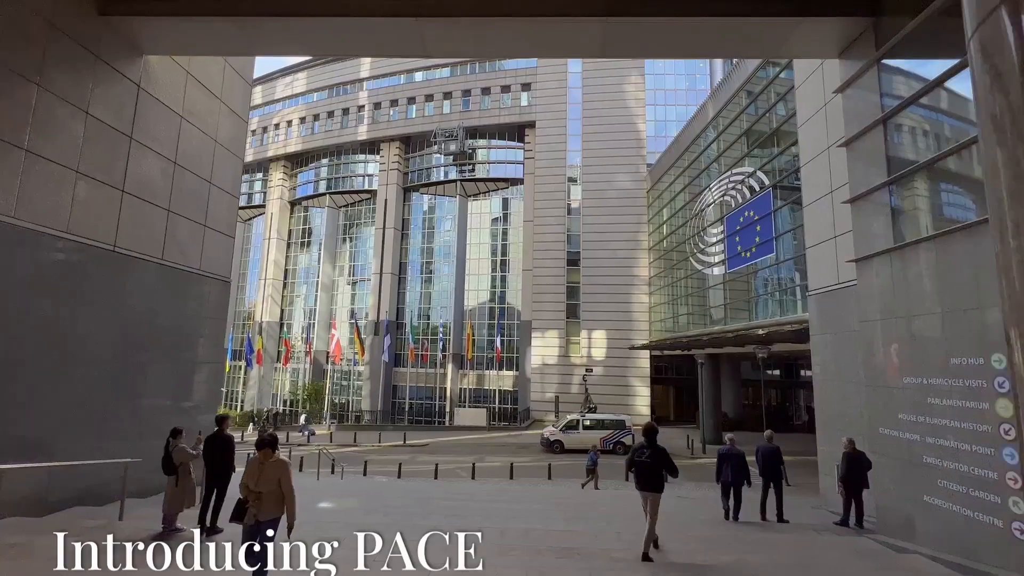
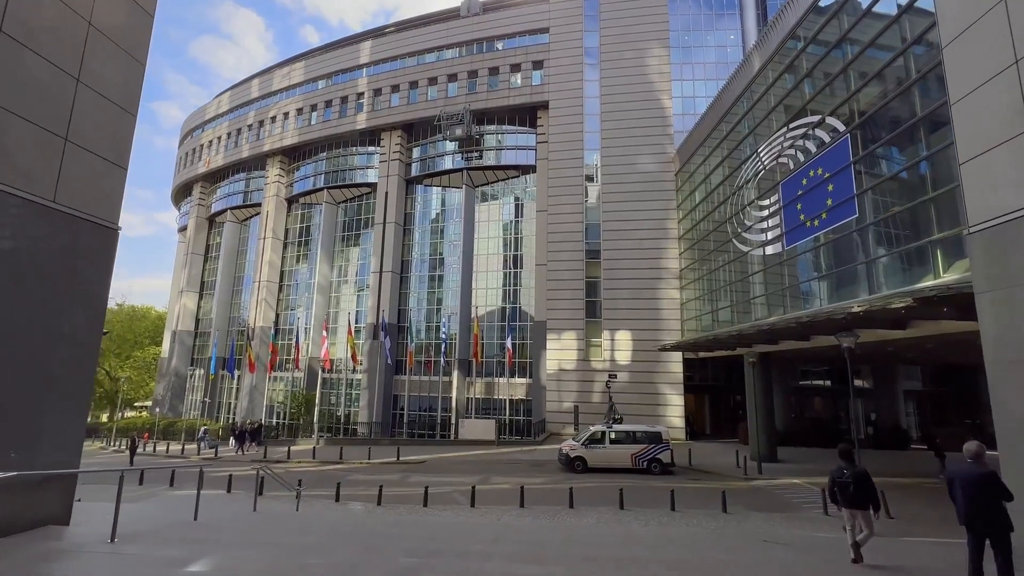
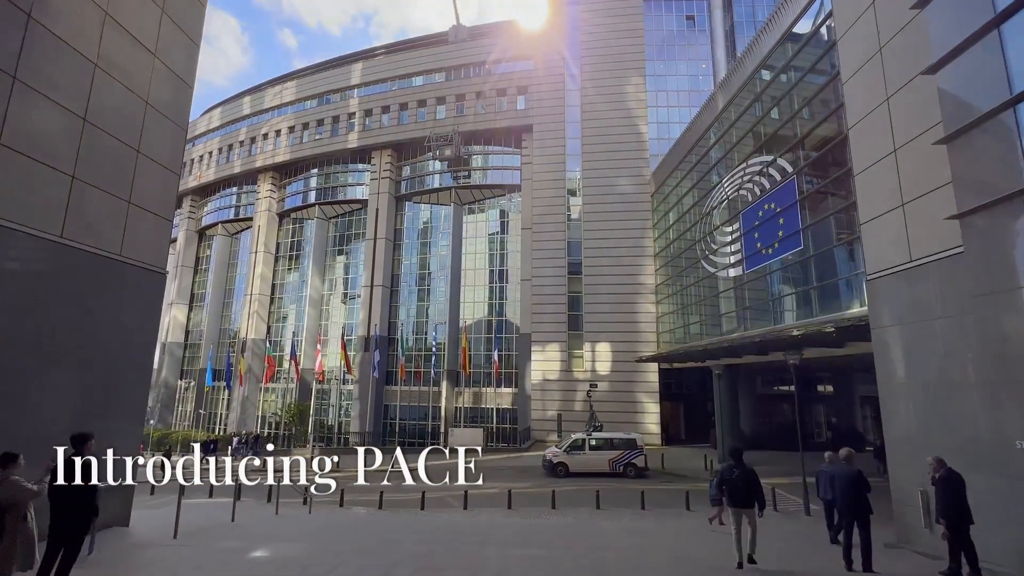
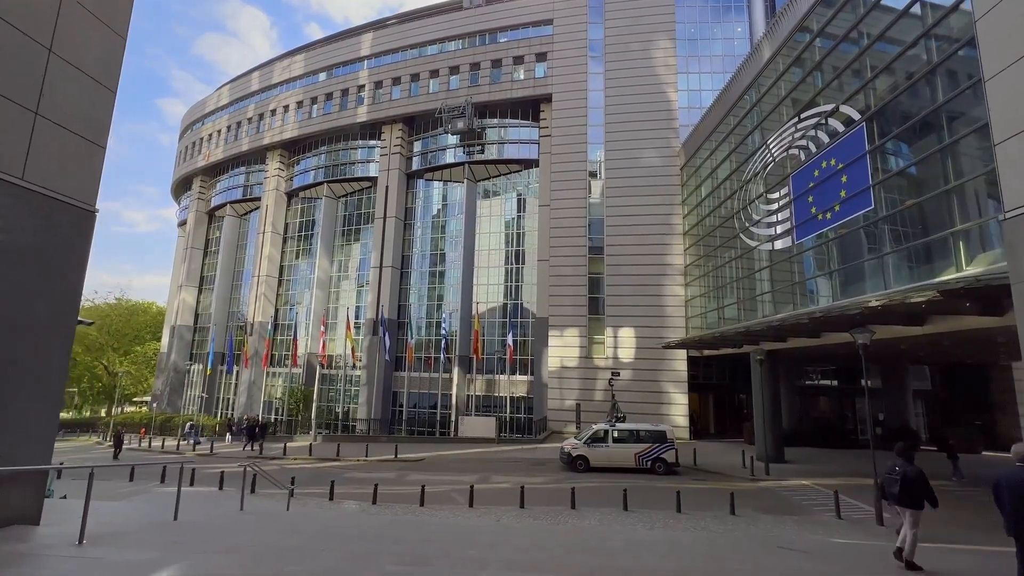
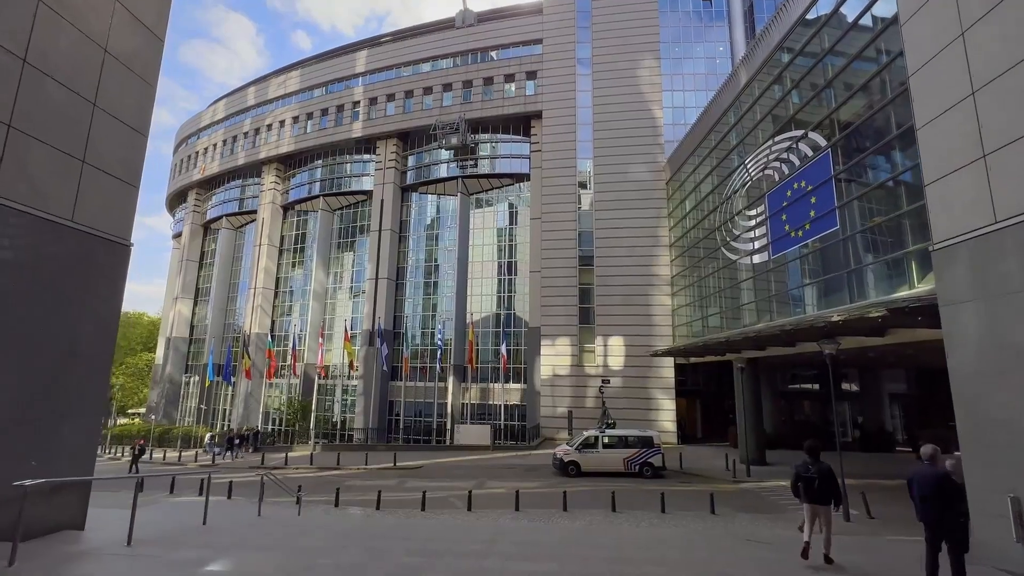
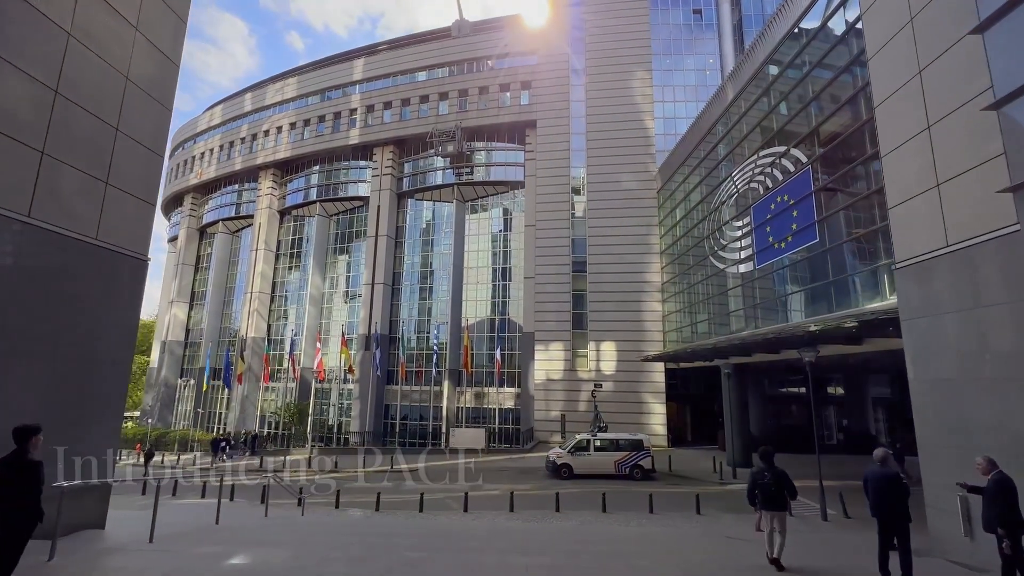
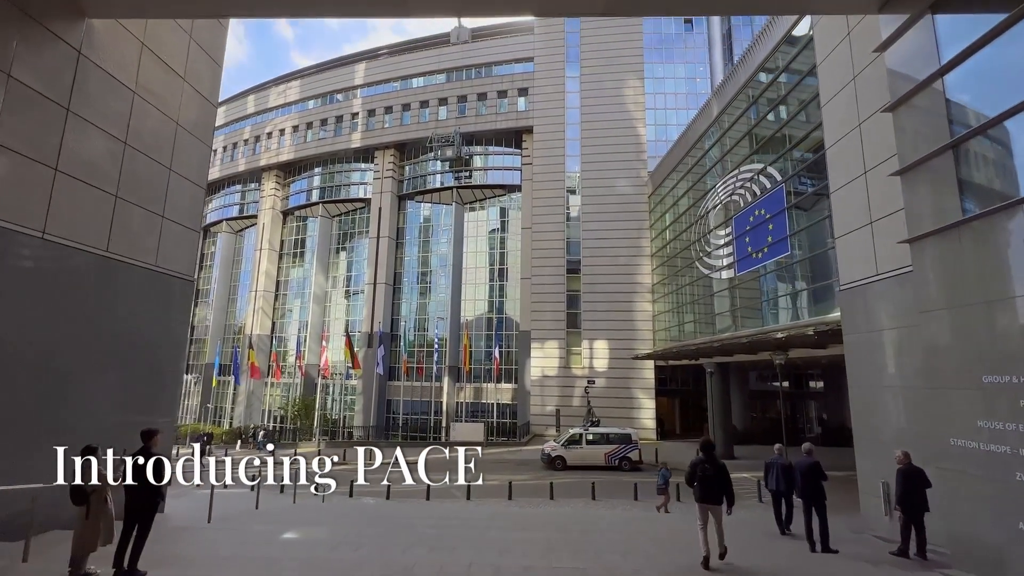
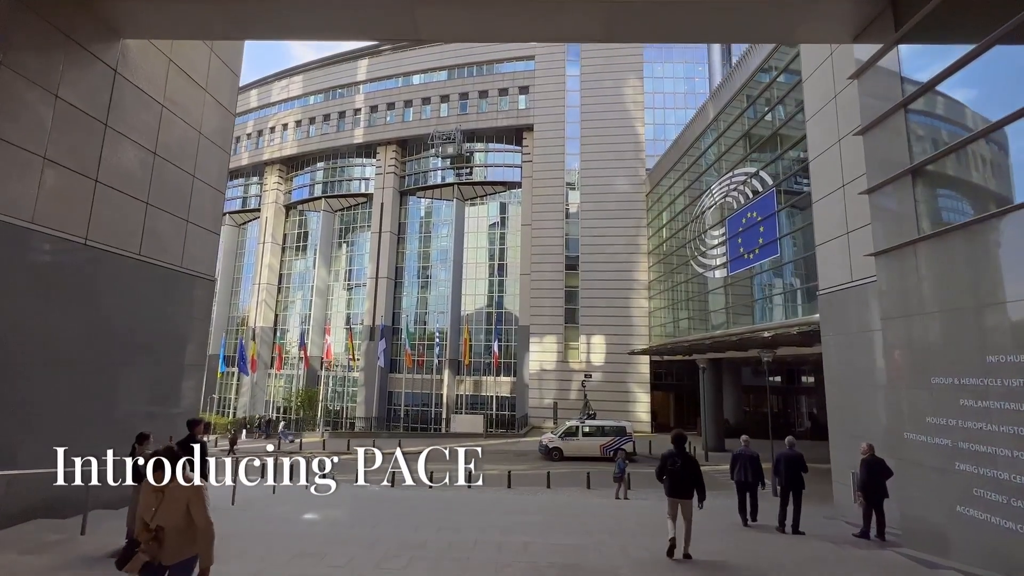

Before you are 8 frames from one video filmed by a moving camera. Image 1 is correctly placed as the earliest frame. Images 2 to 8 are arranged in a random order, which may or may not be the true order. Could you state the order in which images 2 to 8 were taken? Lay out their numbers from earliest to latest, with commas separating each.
8, 7, 3, 6, 5, 2, 4
